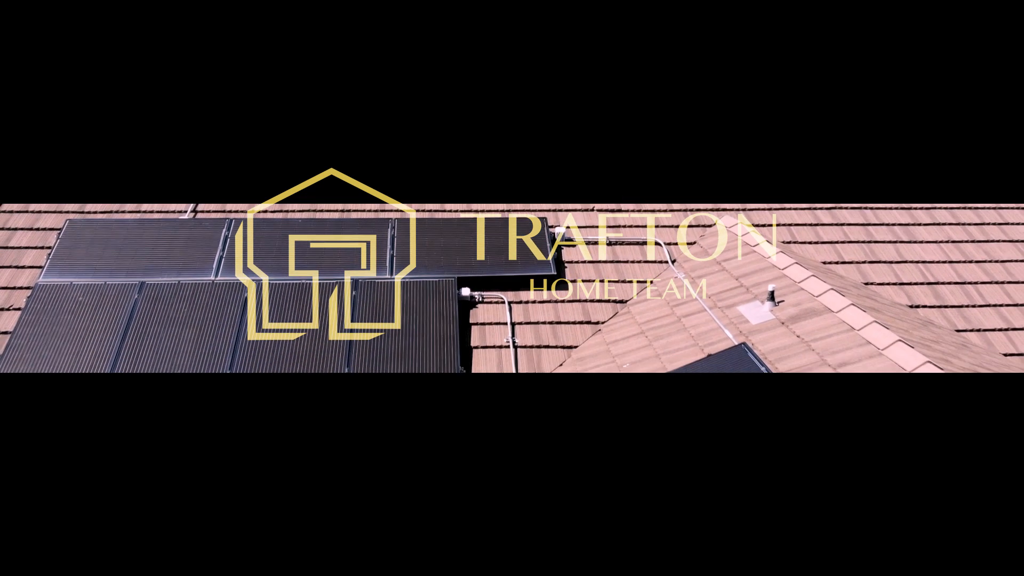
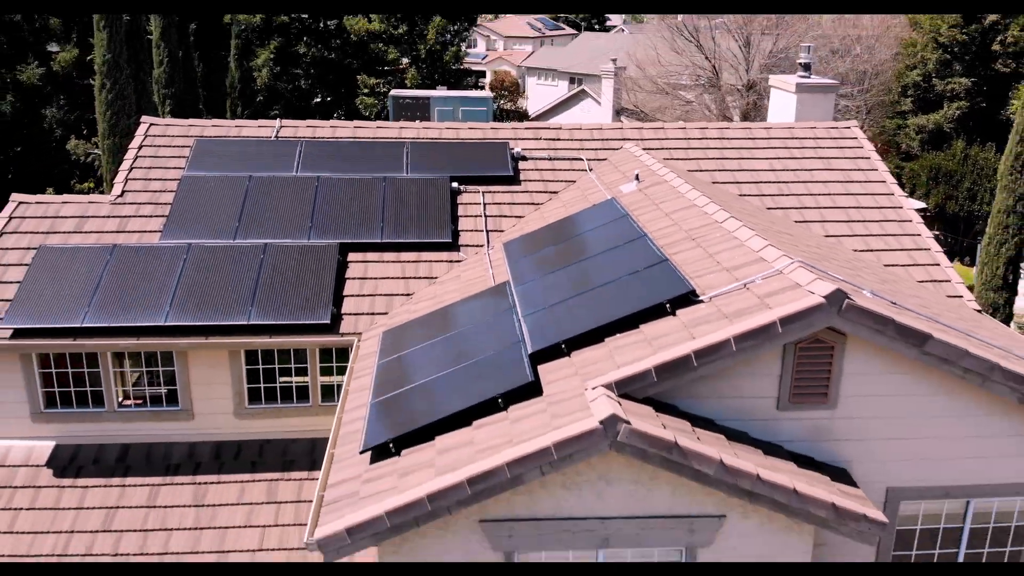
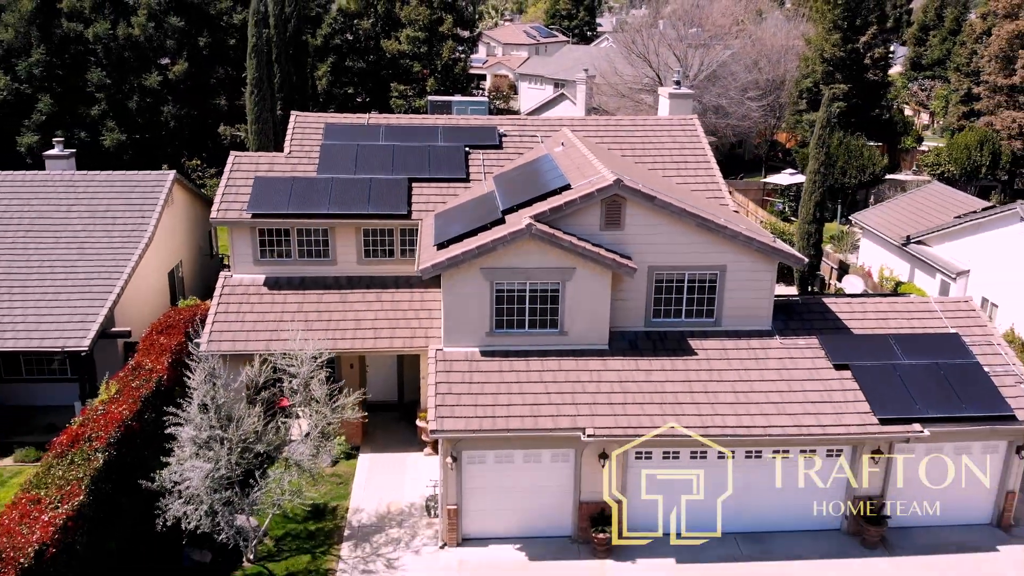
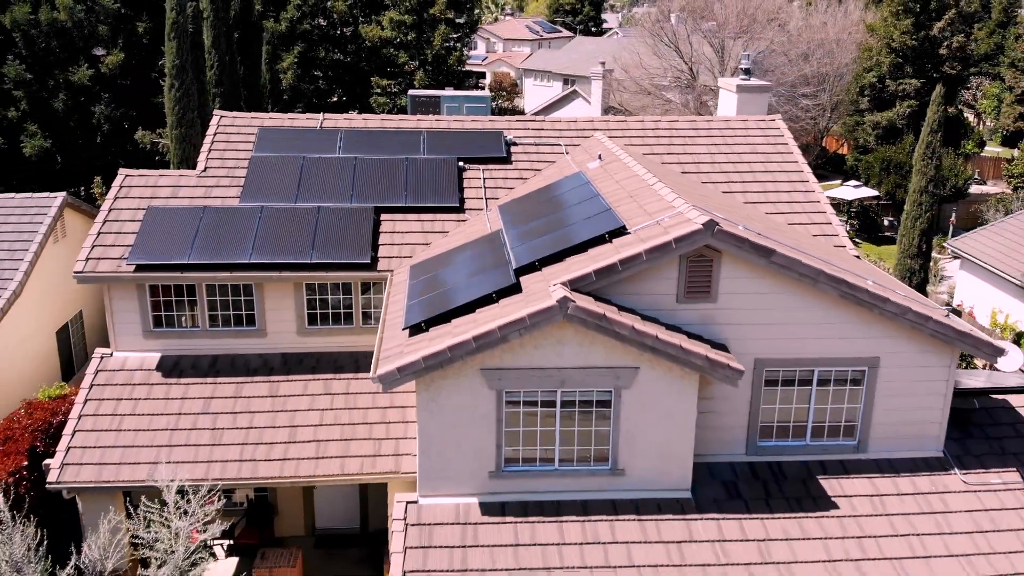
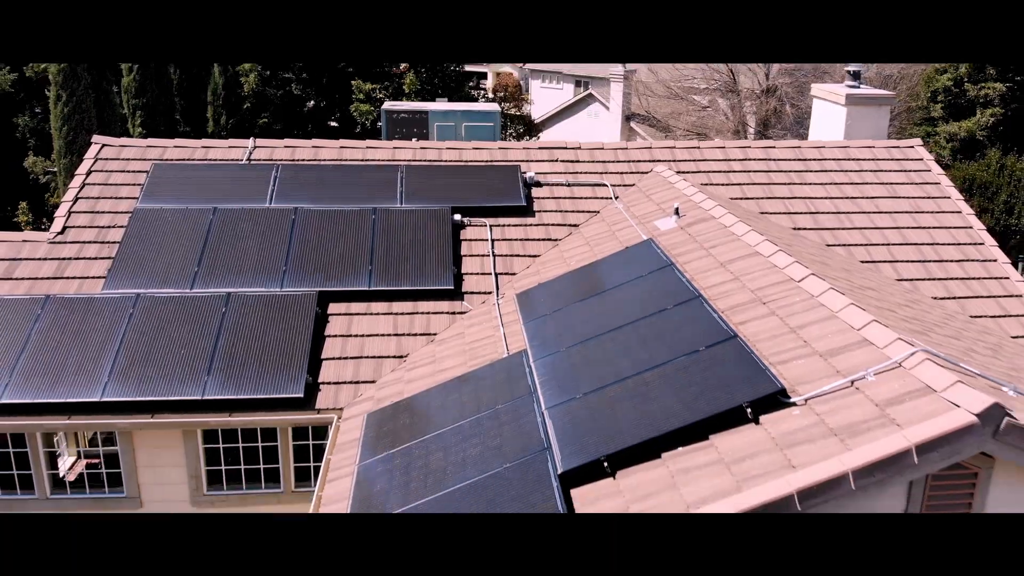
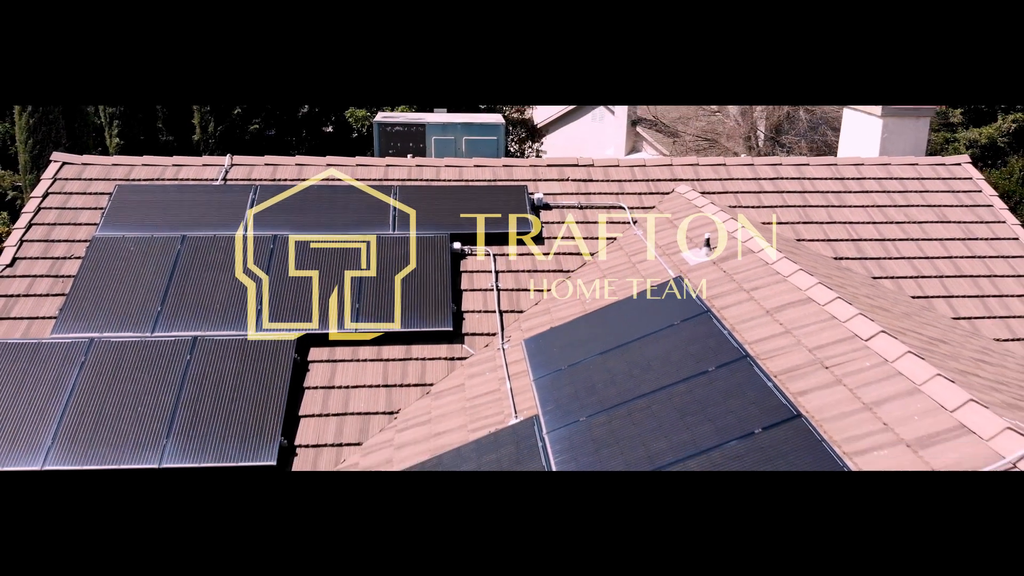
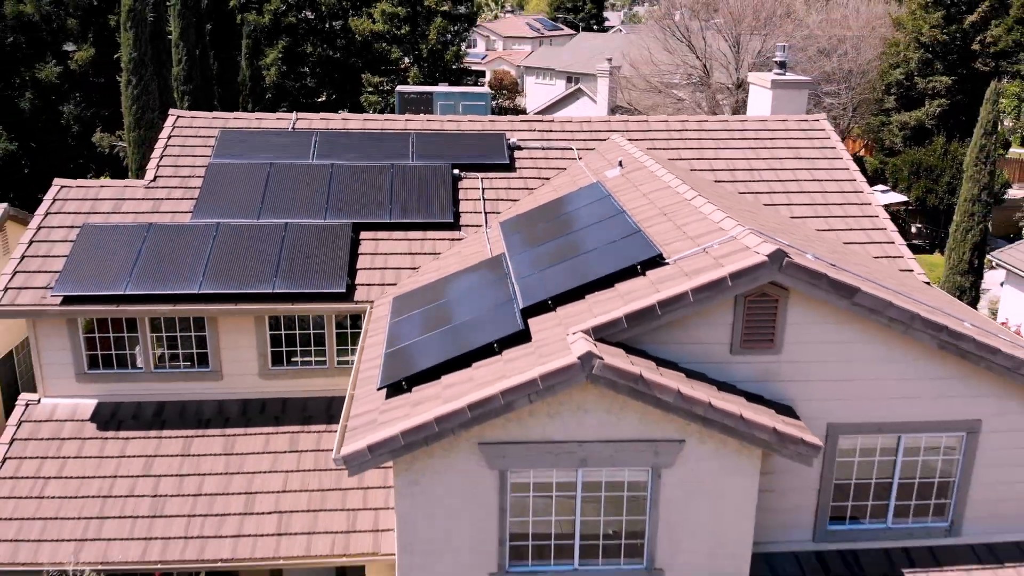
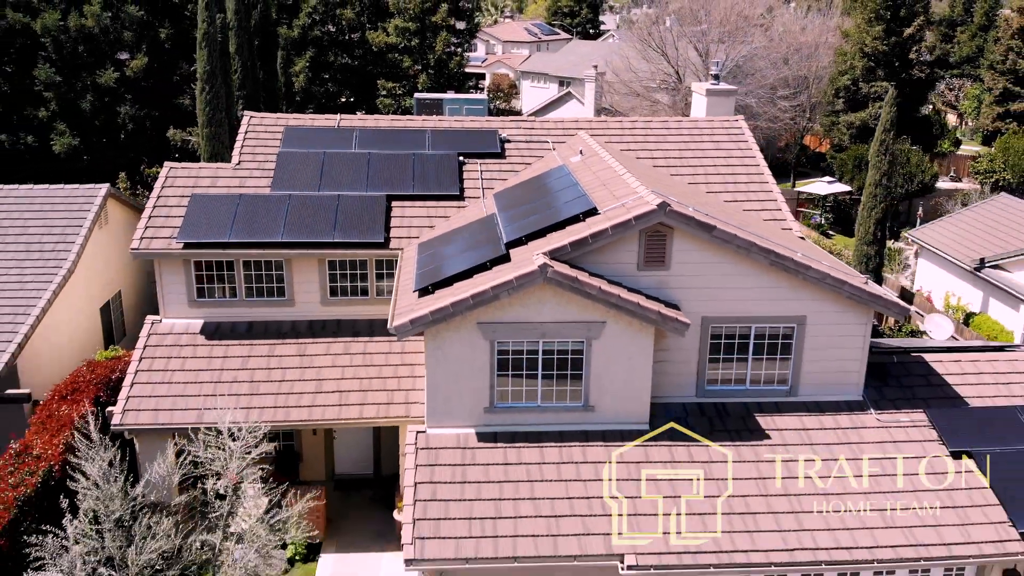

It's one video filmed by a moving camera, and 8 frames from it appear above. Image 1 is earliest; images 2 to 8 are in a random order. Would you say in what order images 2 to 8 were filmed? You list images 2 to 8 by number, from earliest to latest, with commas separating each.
6, 5, 2, 7, 4, 8, 3
